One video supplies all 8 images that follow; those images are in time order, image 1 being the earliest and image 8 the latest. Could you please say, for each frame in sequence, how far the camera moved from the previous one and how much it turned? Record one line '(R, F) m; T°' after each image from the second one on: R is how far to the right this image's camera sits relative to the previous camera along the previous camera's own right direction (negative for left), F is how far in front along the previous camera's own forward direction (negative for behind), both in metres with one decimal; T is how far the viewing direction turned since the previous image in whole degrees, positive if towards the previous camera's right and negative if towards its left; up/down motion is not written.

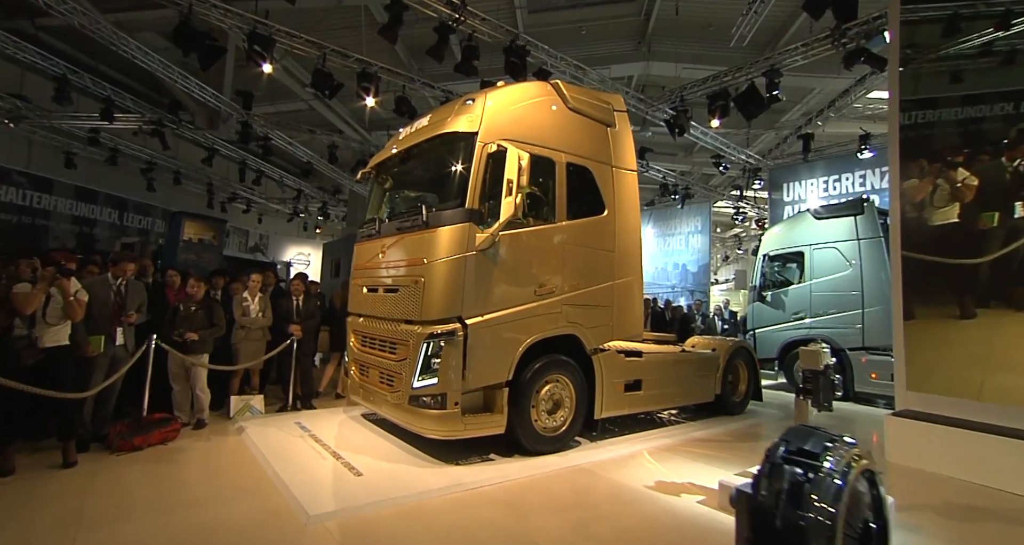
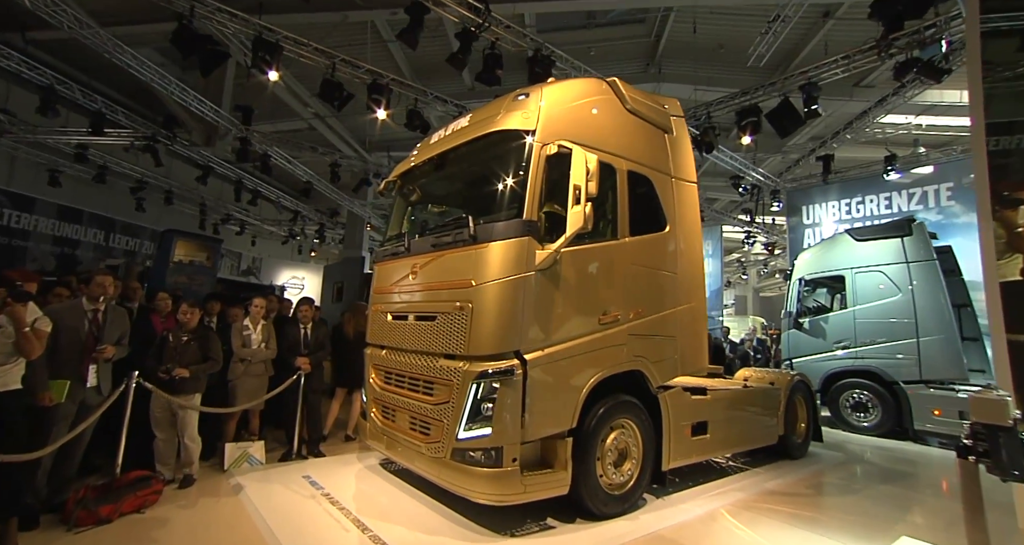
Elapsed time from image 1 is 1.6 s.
(-0.5, +0.7) m; +1°
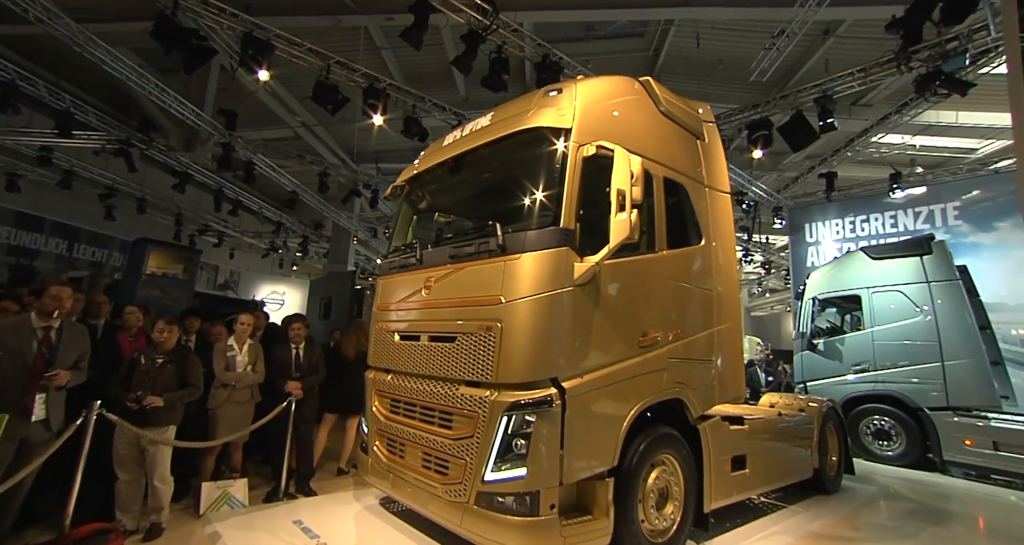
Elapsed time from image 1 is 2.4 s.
(-0.3, +0.4) m; +2°
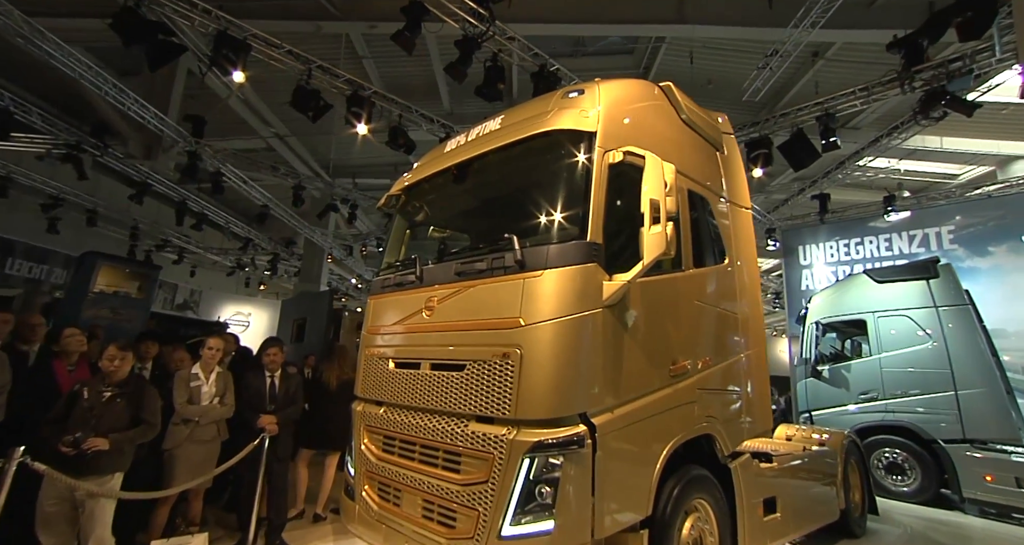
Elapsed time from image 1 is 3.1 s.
(-0.3, +0.4) m; +3°
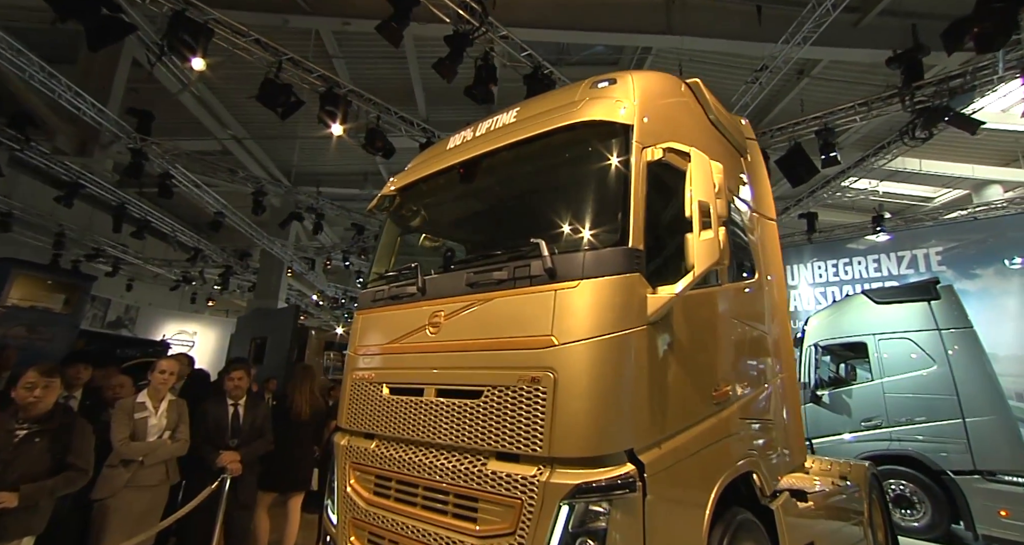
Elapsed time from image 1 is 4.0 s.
(-0.3, +0.4) m; +5°
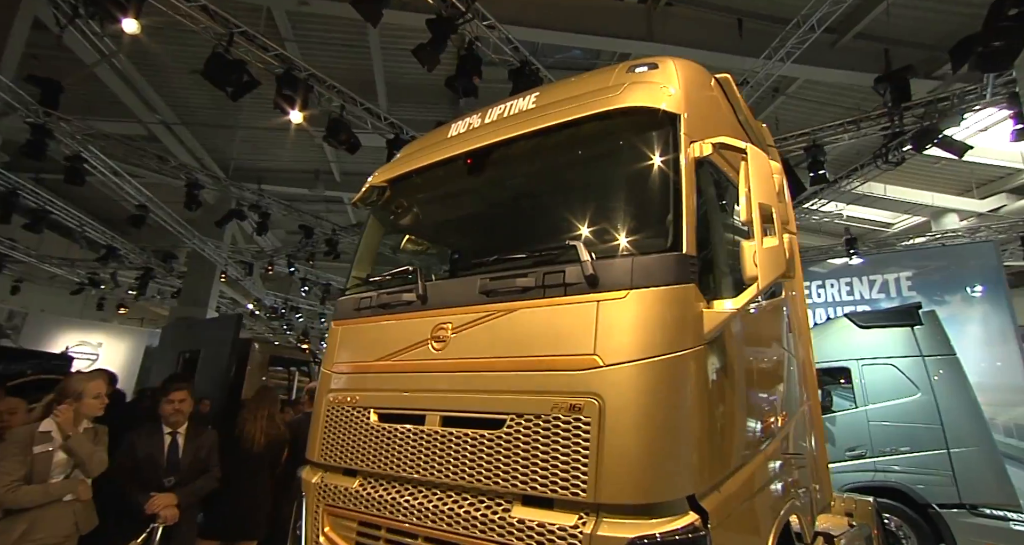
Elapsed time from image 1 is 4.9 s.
(-0.4, +0.4) m; +7°
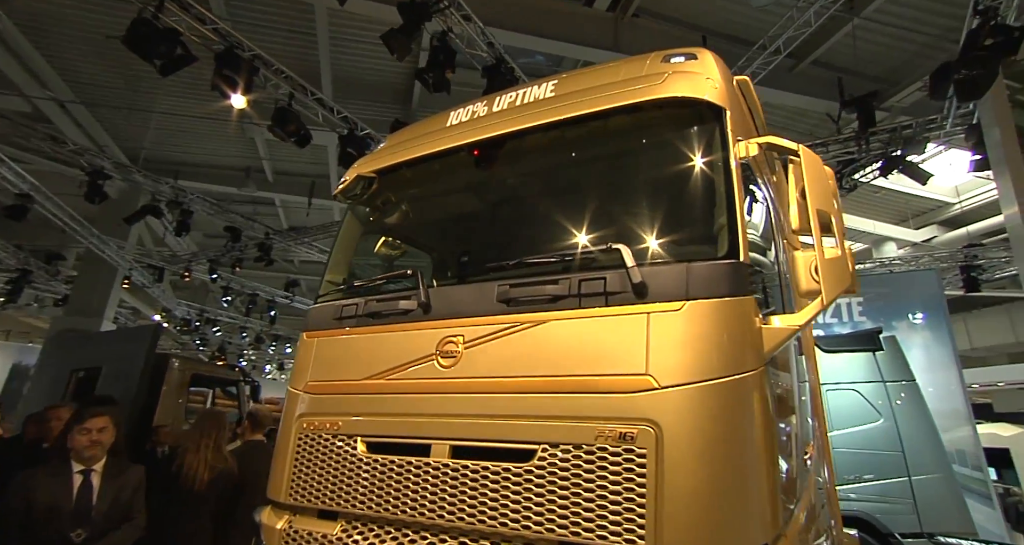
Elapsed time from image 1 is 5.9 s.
(-0.4, +0.3) m; +9°
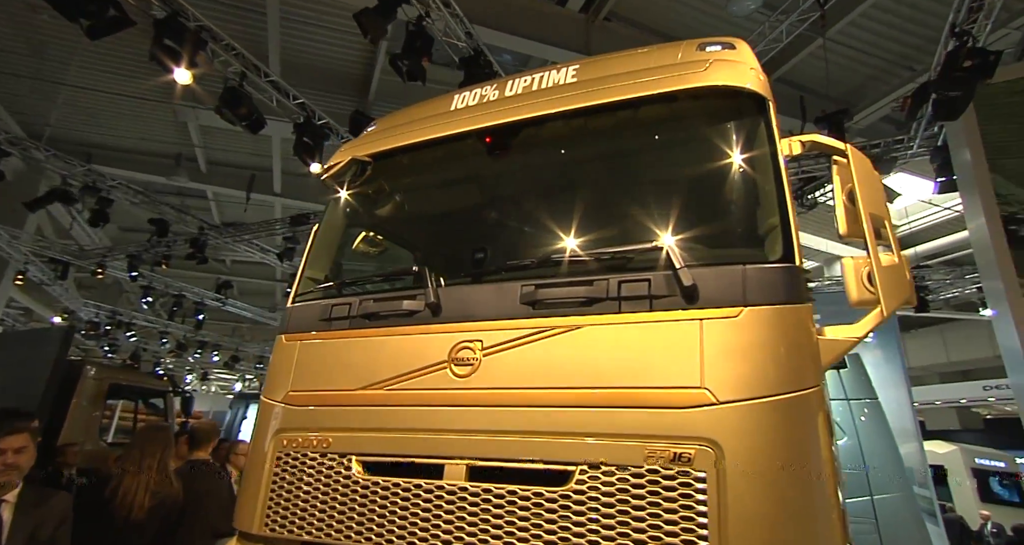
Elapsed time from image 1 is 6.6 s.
(-0.3, +0.2) m; +7°
